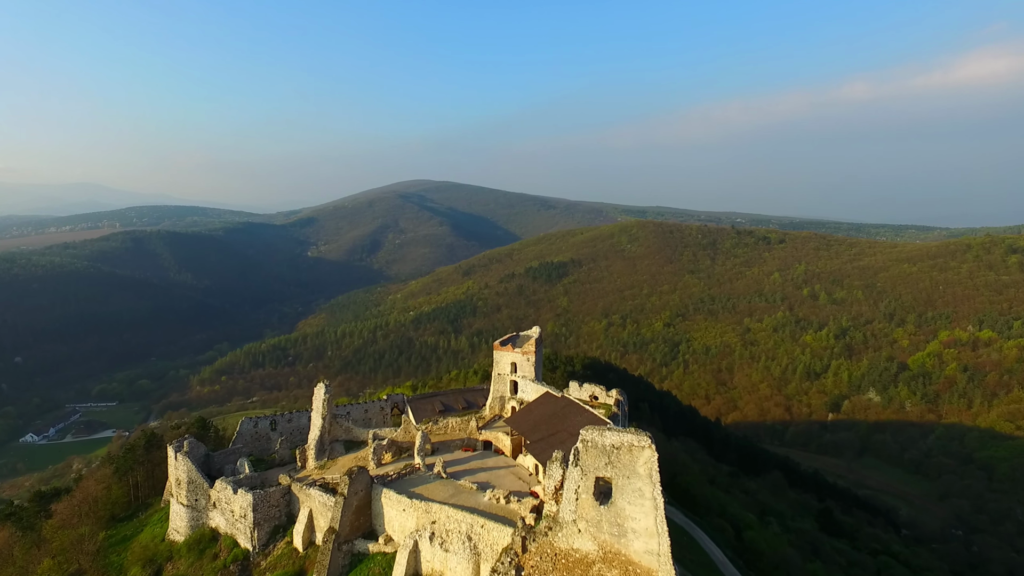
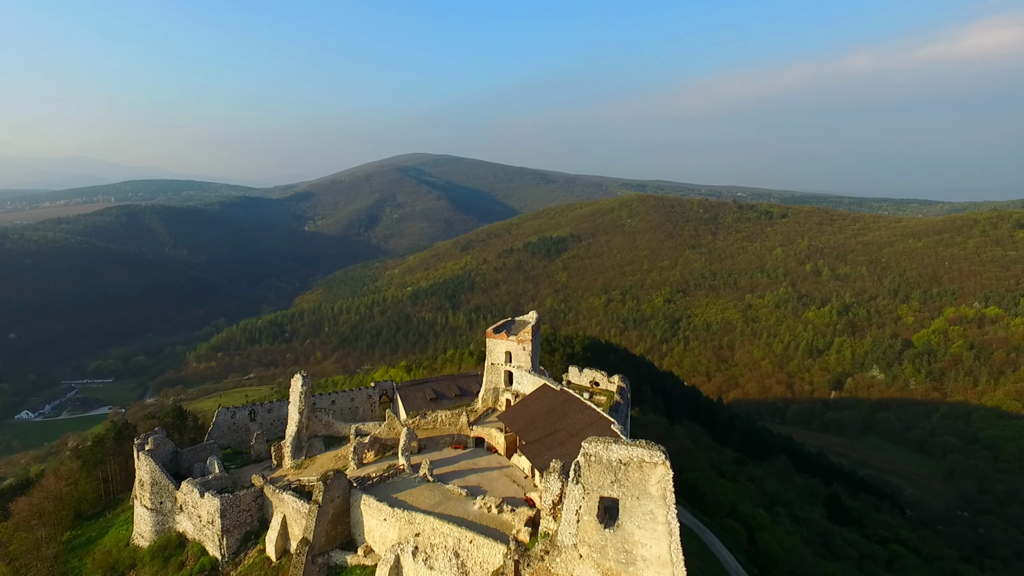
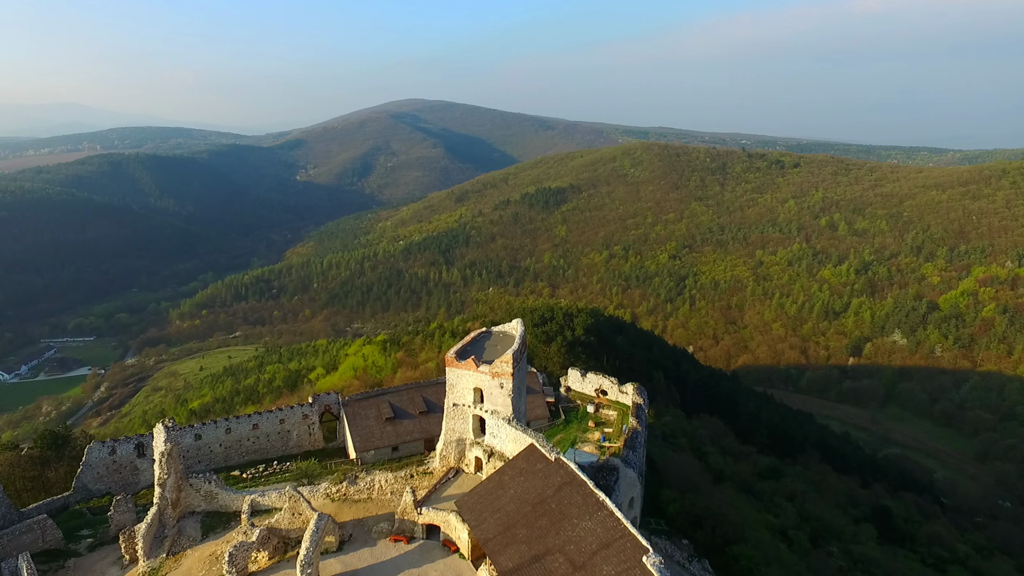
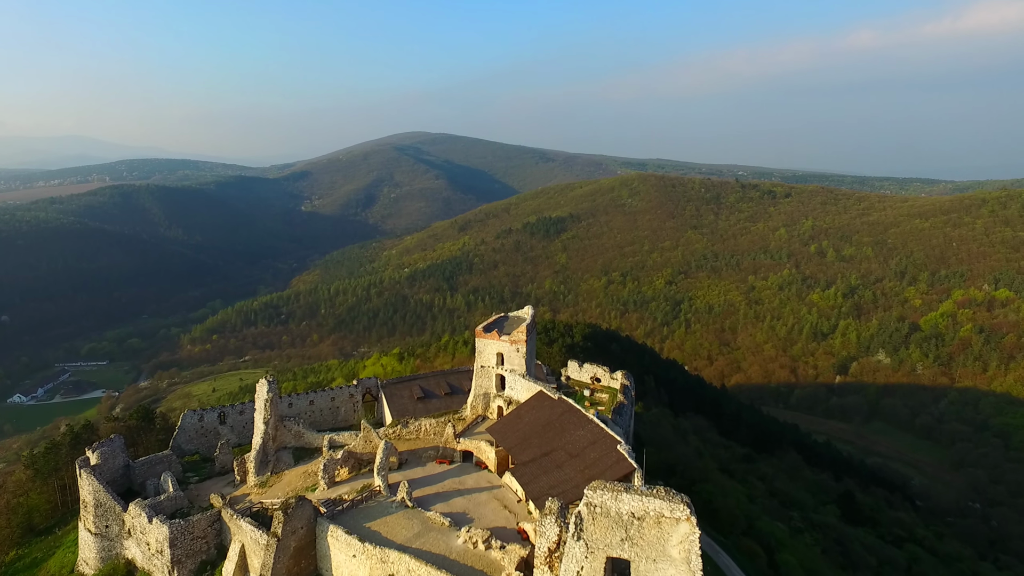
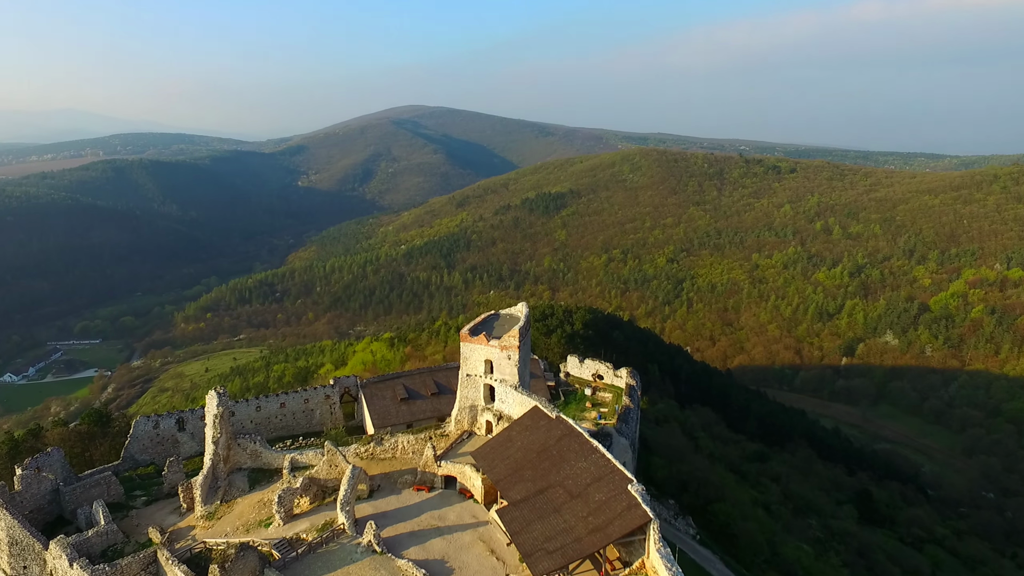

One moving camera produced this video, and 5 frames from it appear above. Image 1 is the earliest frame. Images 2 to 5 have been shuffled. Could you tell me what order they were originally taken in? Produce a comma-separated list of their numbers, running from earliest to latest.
2, 4, 5, 3
